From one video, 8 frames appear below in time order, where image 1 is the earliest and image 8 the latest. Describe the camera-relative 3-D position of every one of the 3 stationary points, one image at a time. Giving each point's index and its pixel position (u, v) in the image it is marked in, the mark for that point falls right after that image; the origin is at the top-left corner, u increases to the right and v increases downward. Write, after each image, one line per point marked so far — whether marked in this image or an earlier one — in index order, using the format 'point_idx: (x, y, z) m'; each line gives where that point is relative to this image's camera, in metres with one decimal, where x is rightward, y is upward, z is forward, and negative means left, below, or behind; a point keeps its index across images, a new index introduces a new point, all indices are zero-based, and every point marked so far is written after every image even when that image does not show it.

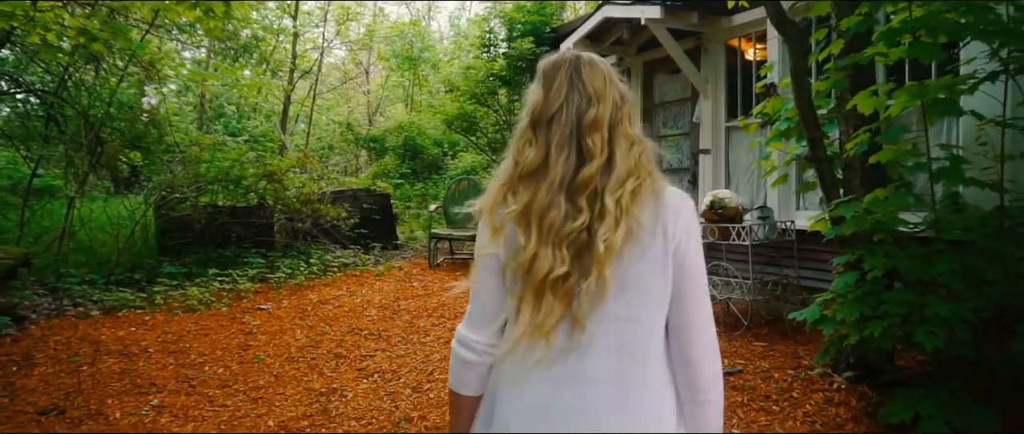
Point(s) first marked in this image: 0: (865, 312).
0: (+1.4, -0.4, +2.9) m
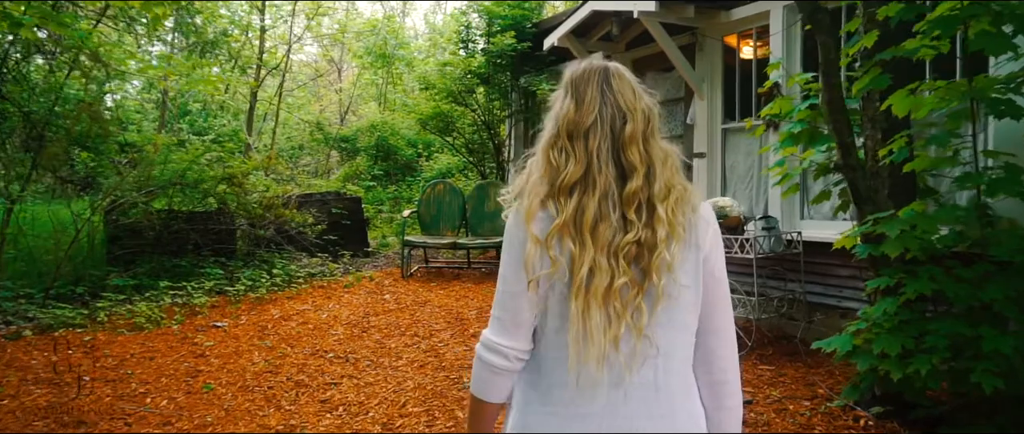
0: (+1.4, -0.5, +2.5) m
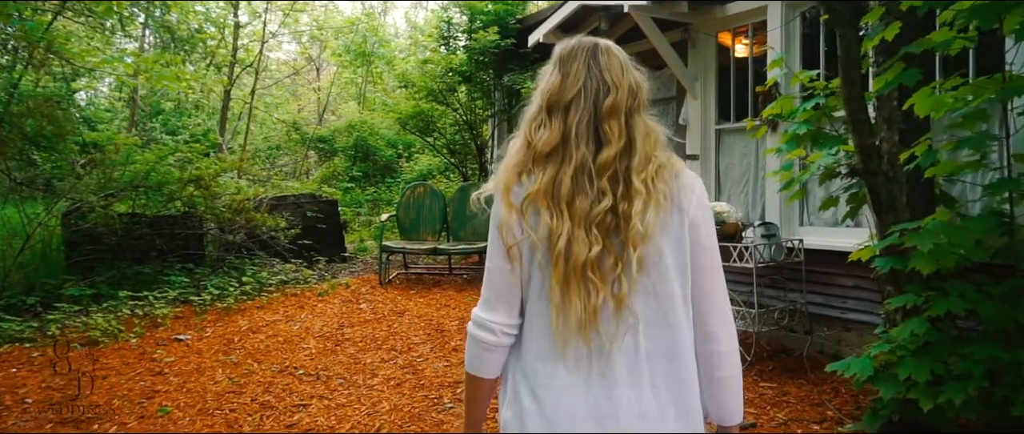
0: (+1.4, -0.5, +2.3) m
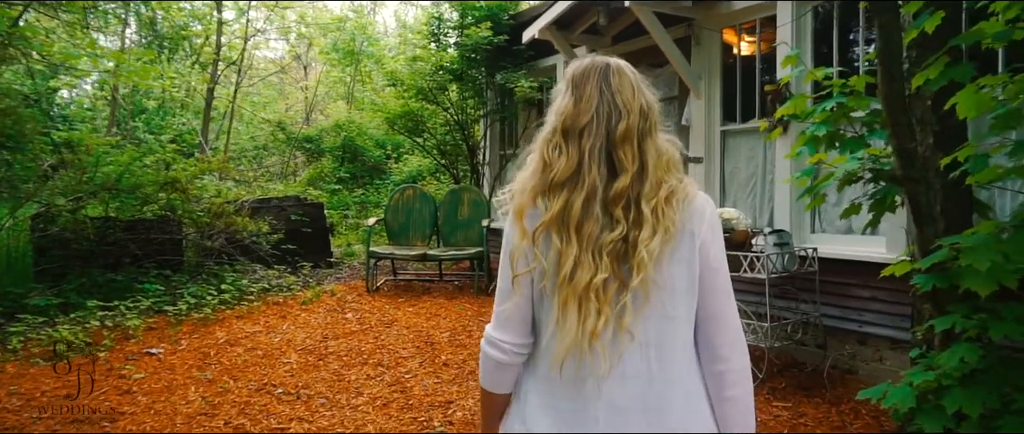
0: (+1.4, -0.5, +2.0) m
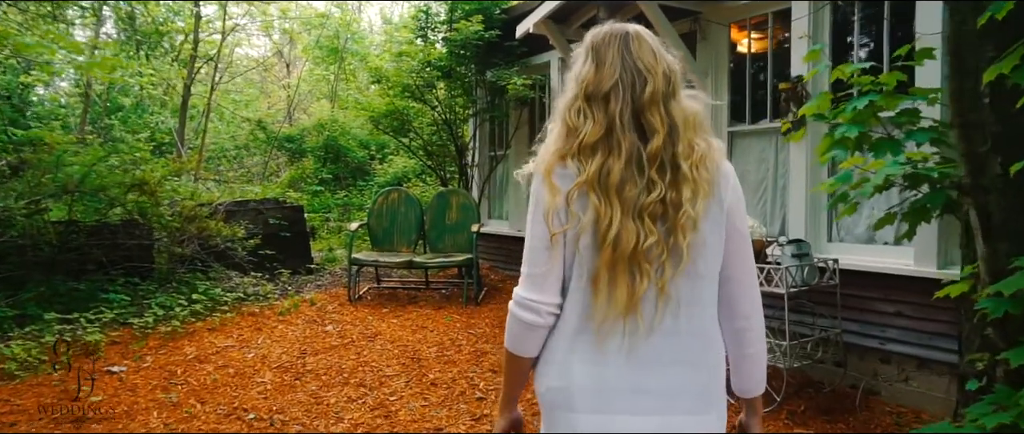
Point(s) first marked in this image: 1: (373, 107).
0: (+1.4, -0.6, +1.7) m
1: (-1.4, +1.1, +7.2) m
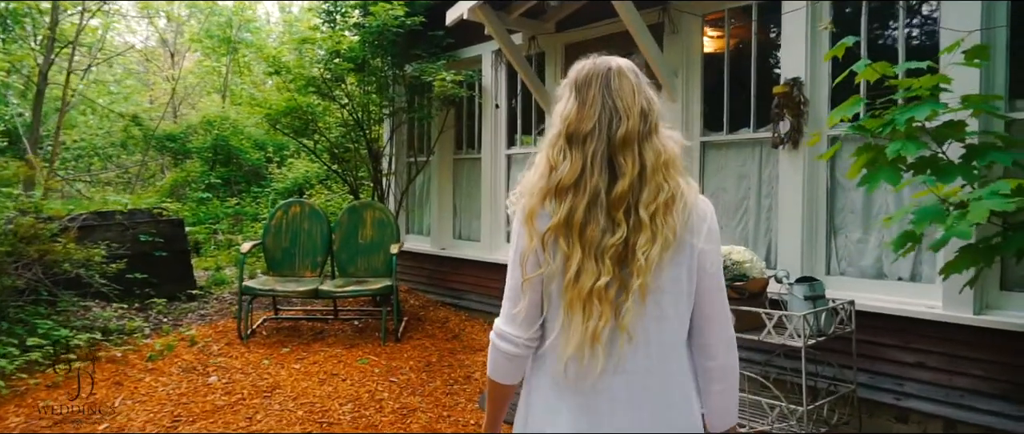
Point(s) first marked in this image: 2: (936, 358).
0: (+1.4, -0.7, +1.1) m
1: (-2.1, +1.0, +6.1) m
2: (+1.7, -0.6, +2.9) m
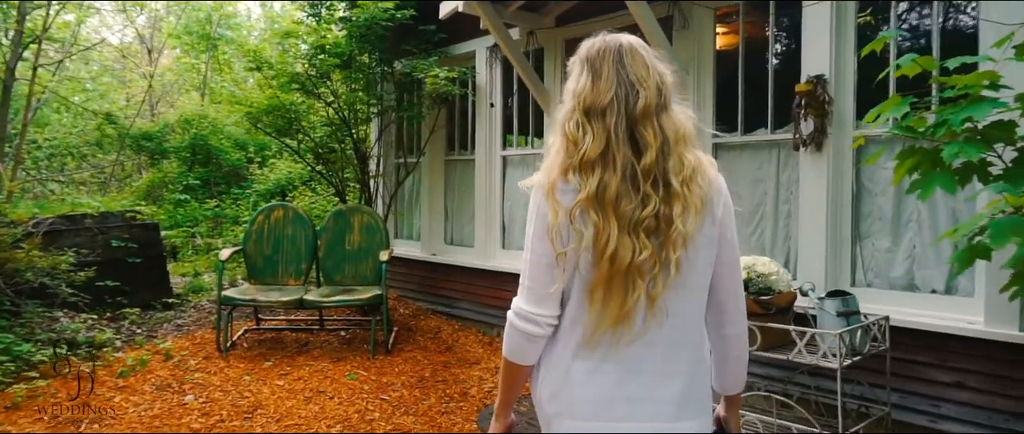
0: (+1.5, -0.7, +0.8) m
1: (-2.1, +1.0, +5.8) m
2: (+1.8, -0.6, +2.7) m
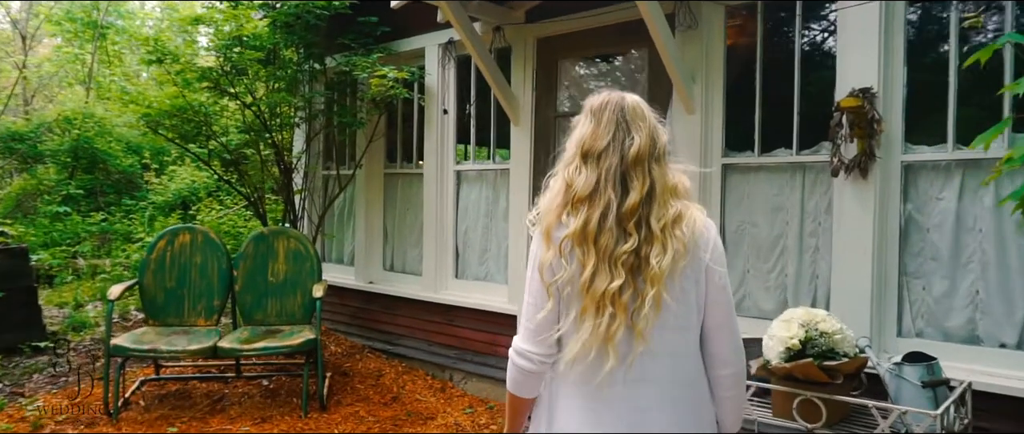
0: (+1.7, -0.9, +0.4) m
1: (-2.5, +0.8, +4.9) m
2: (+1.8, -0.7, +2.2) m
